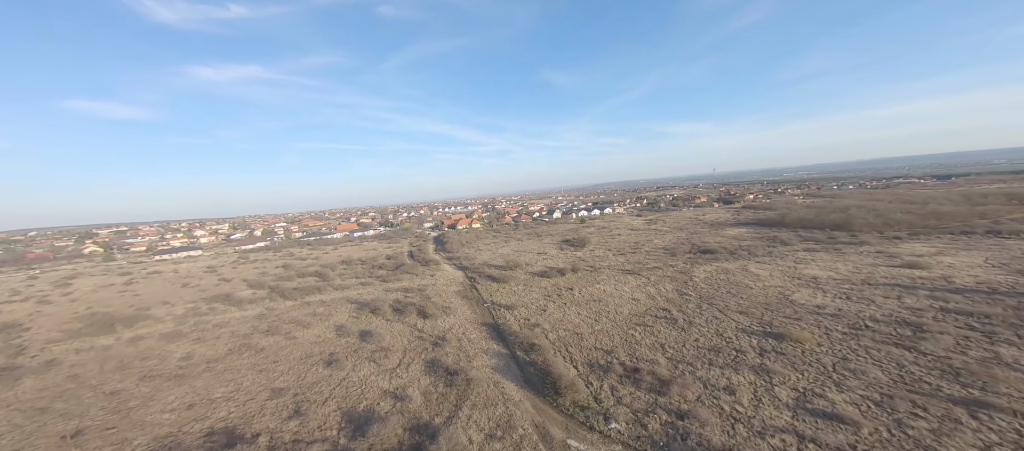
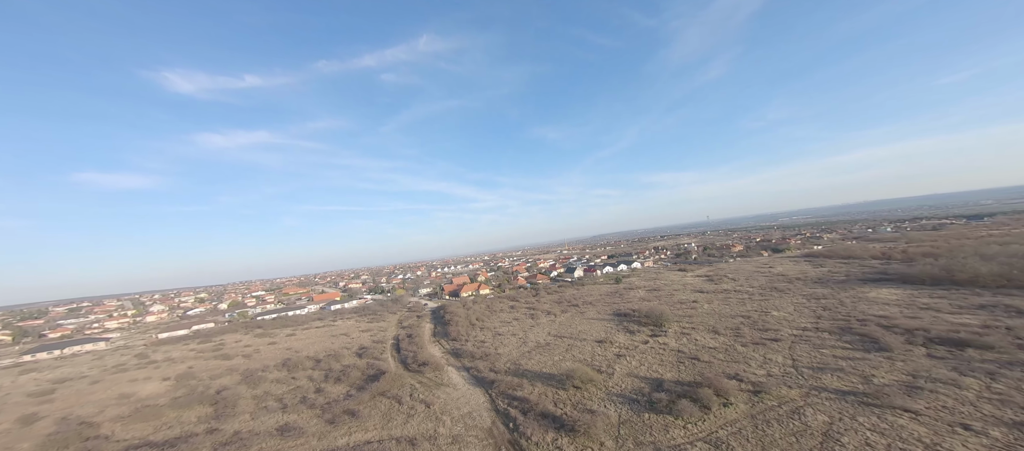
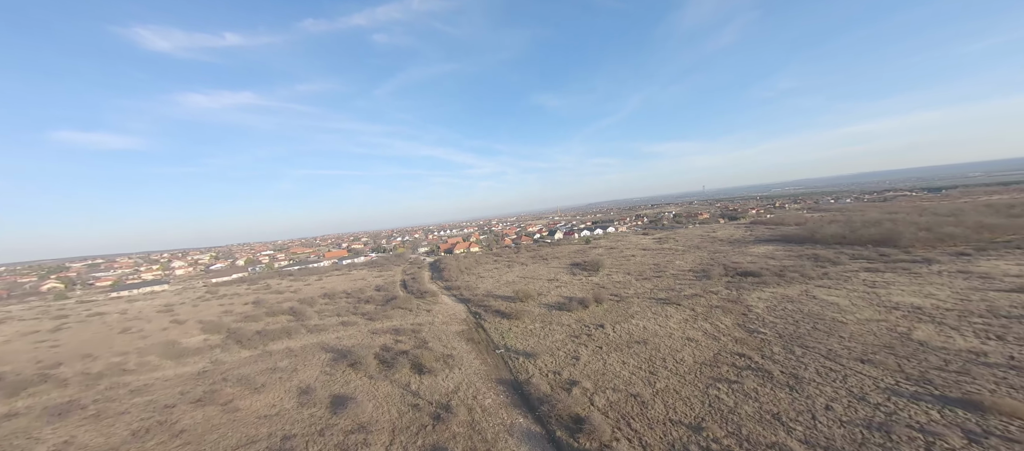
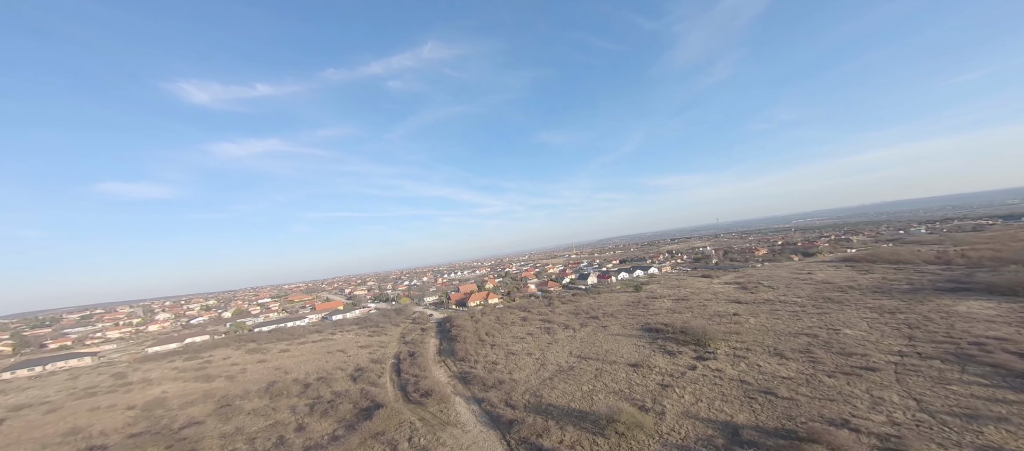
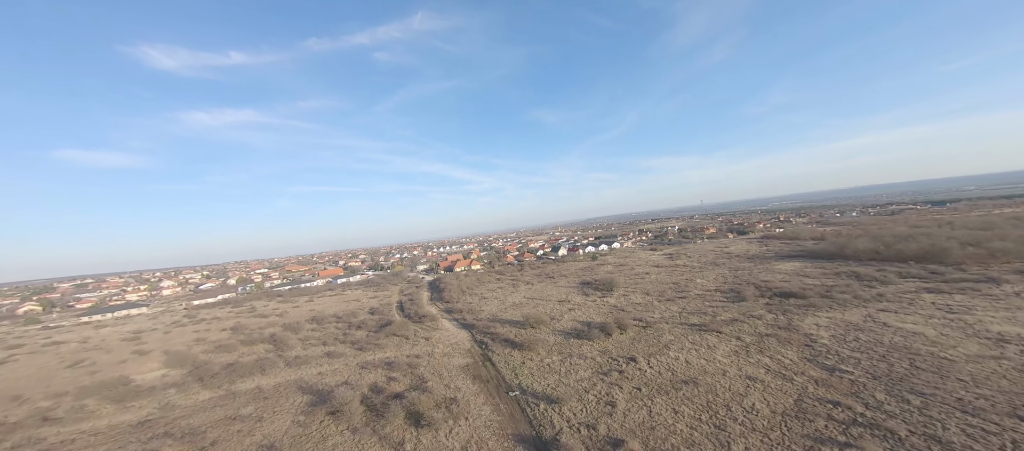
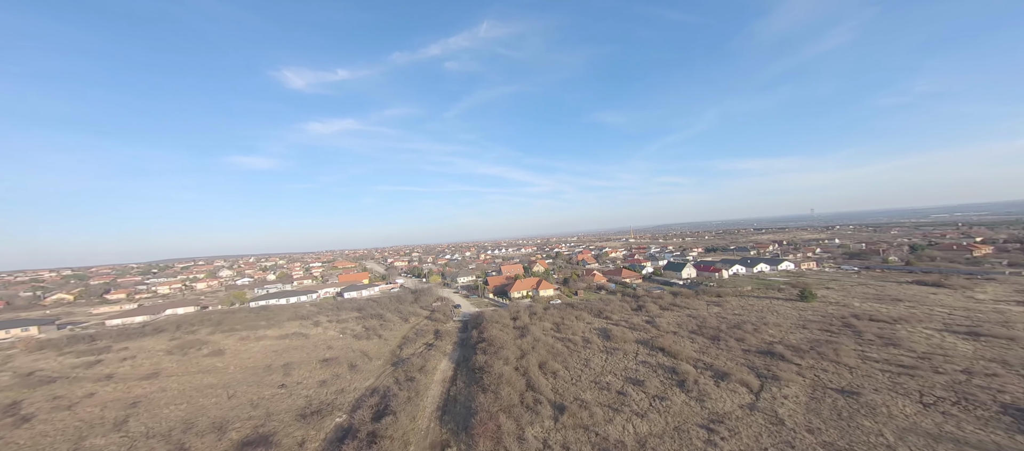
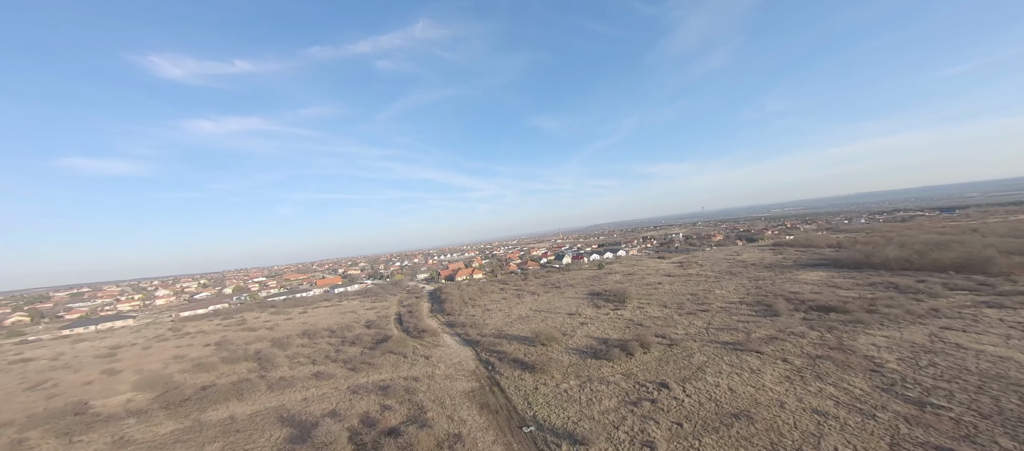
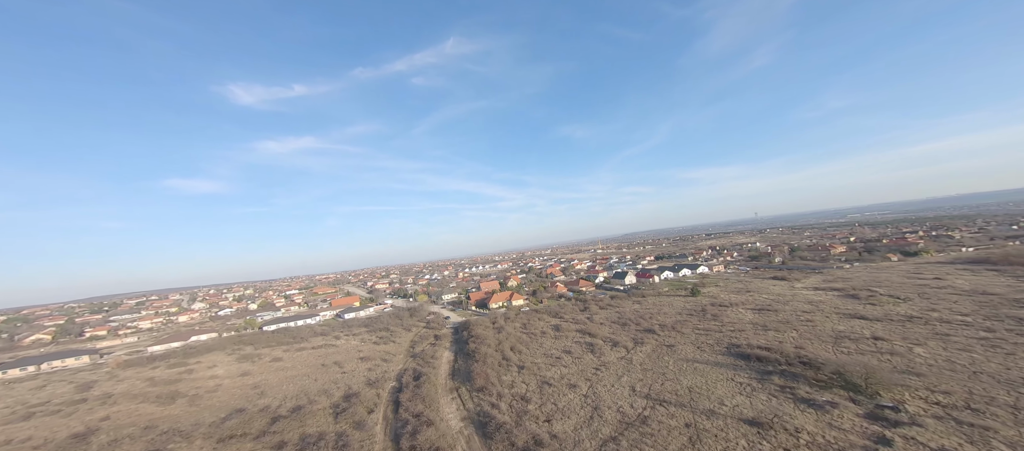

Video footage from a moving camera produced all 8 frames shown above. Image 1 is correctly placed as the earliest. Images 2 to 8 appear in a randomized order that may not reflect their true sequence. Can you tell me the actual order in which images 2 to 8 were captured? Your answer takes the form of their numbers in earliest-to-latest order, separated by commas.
3, 5, 7, 2, 4, 8, 6
